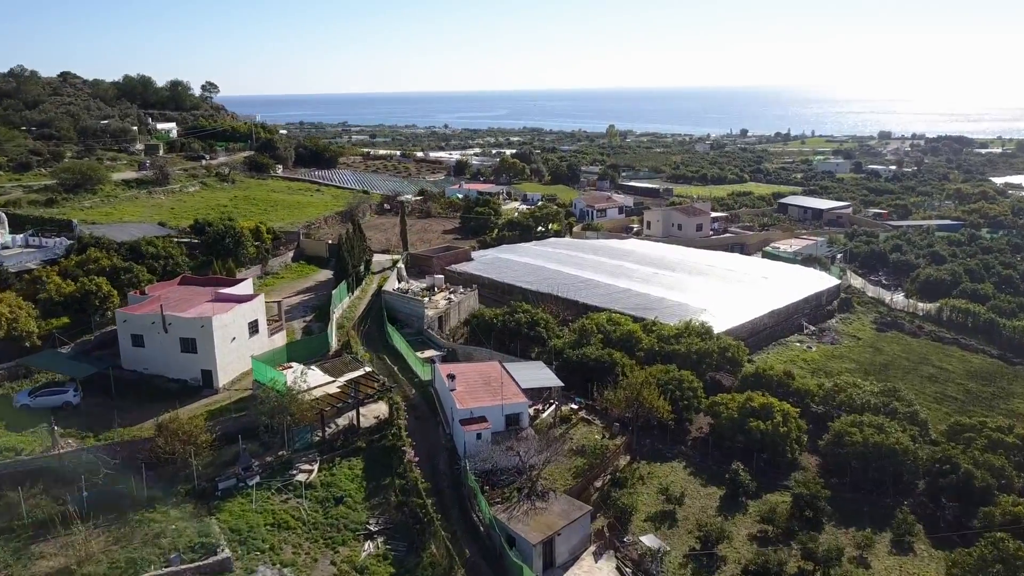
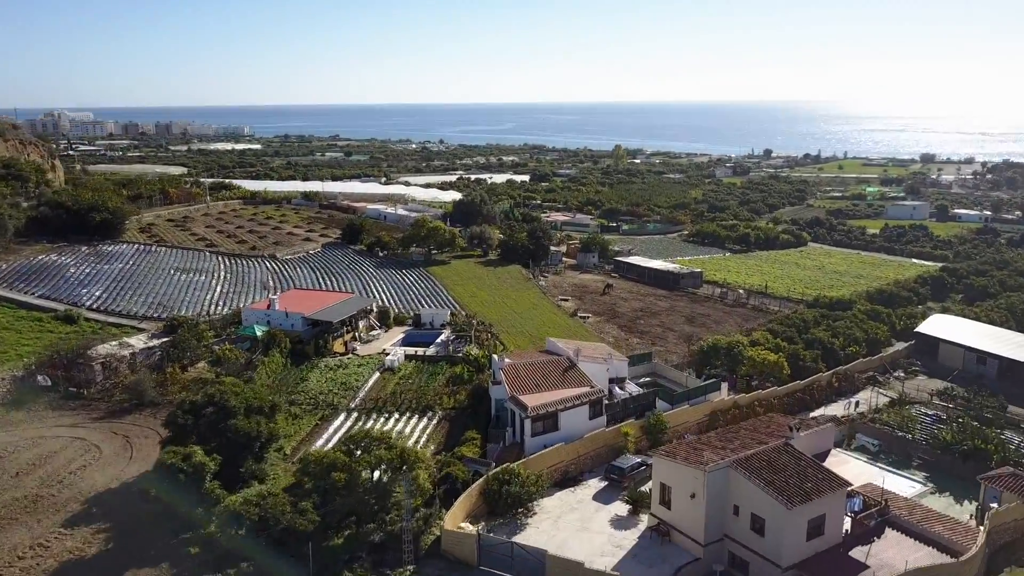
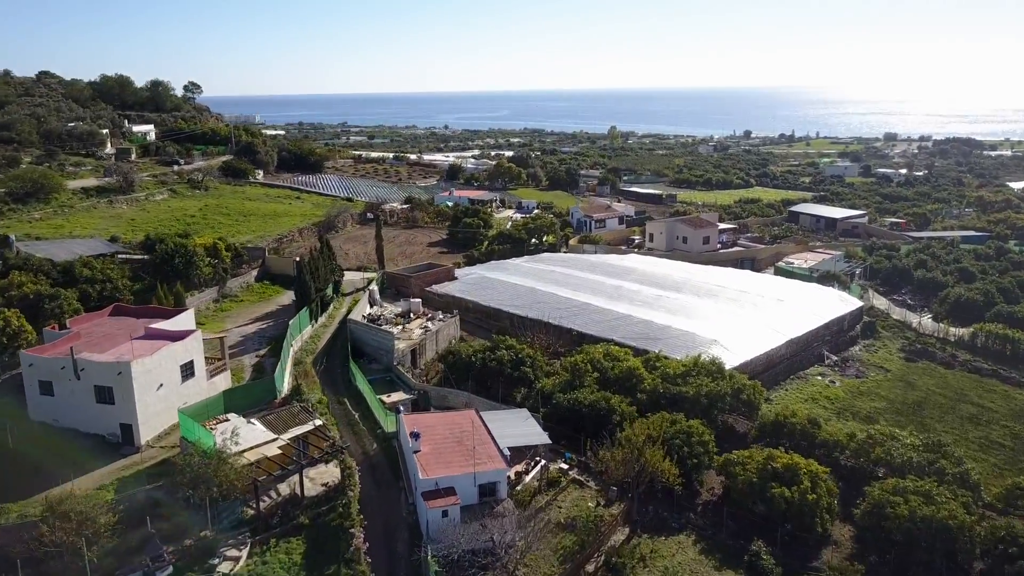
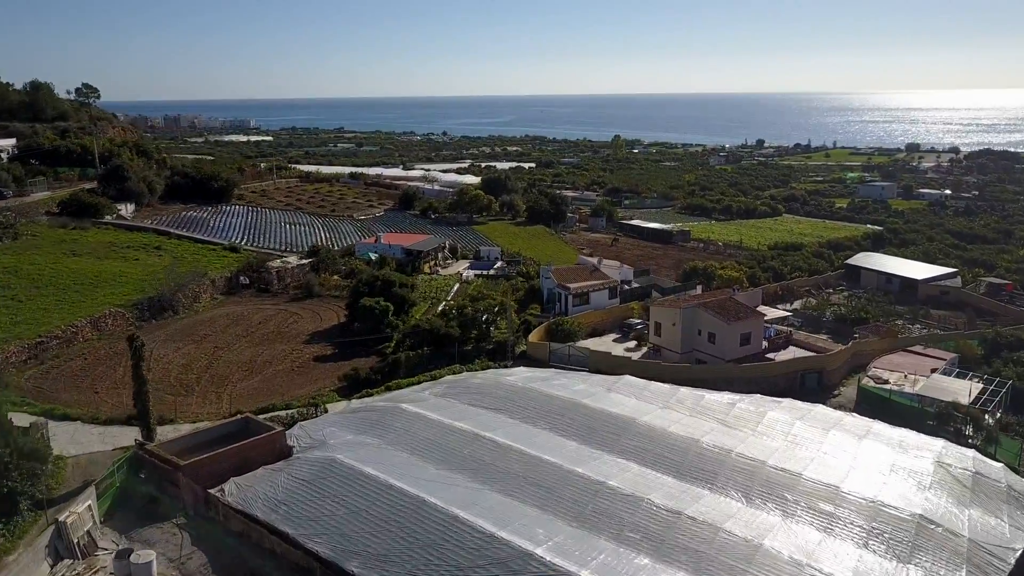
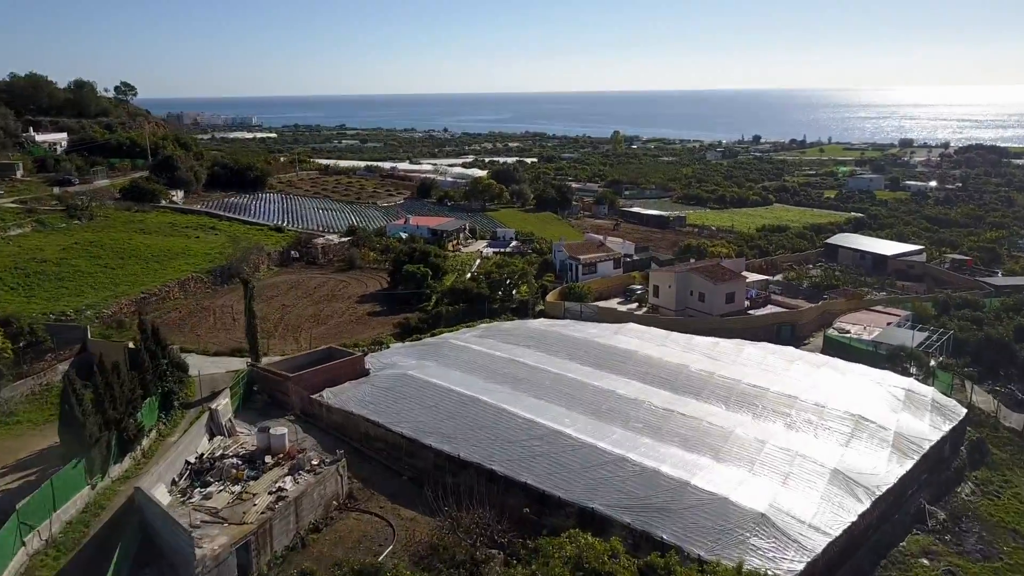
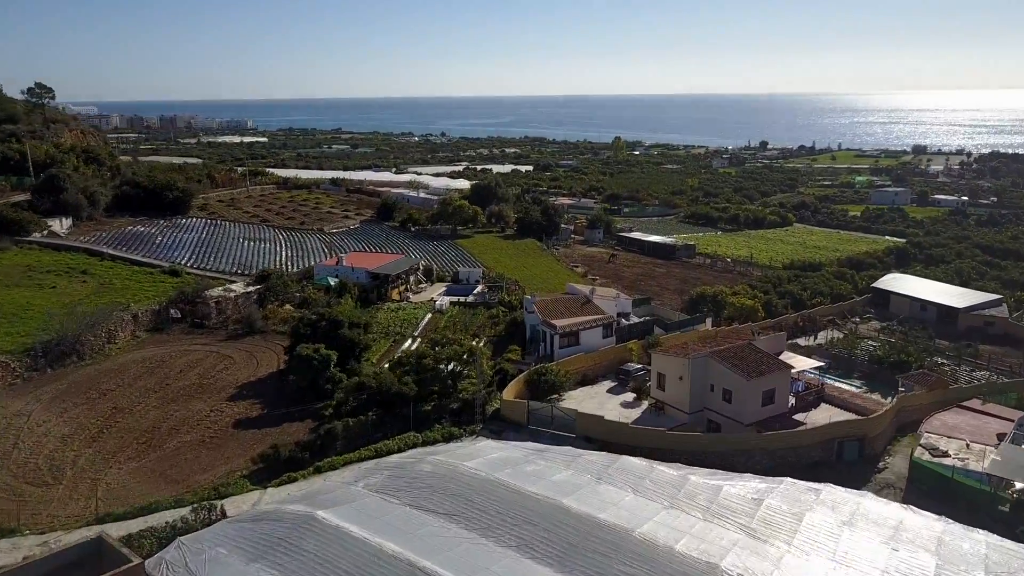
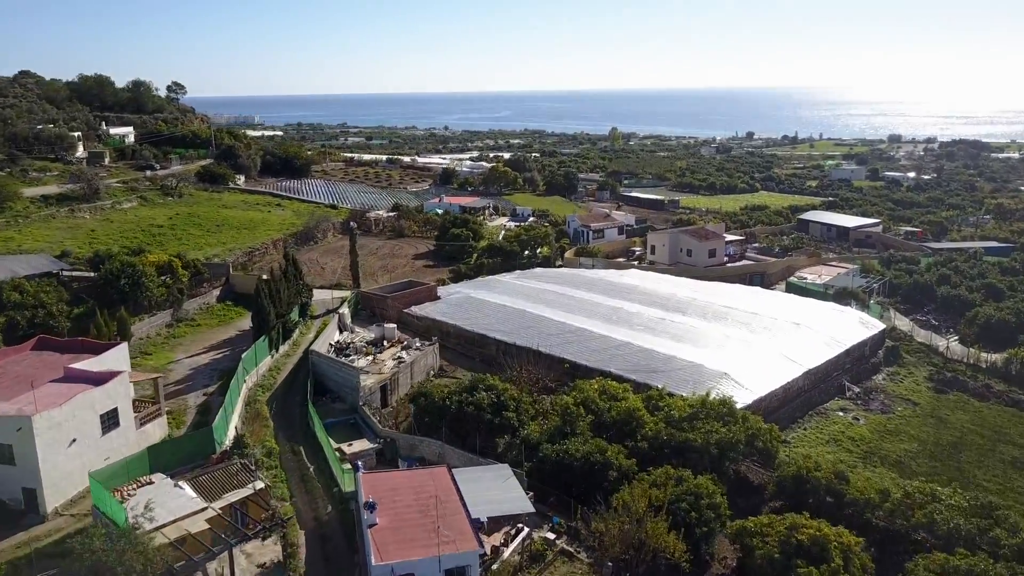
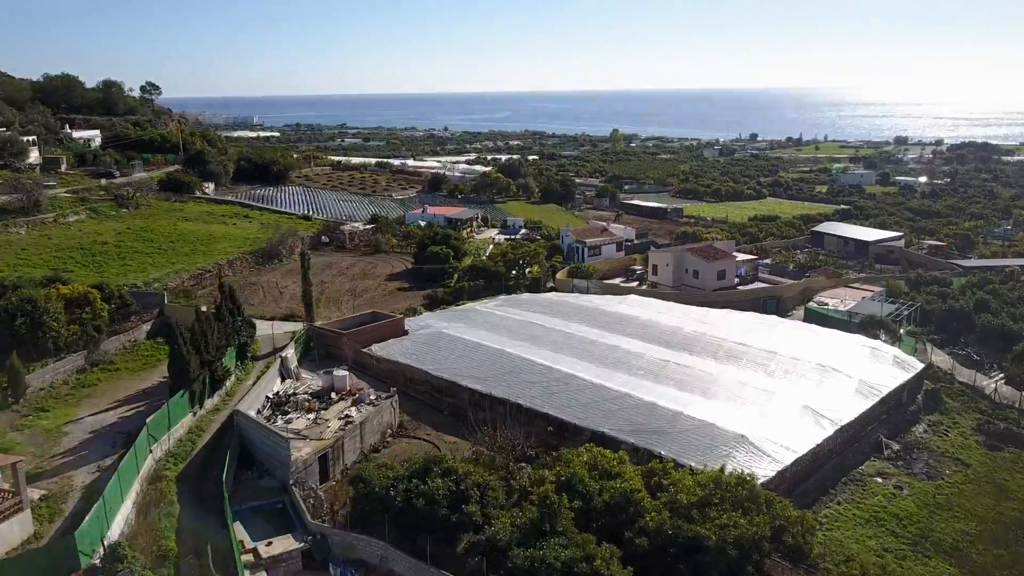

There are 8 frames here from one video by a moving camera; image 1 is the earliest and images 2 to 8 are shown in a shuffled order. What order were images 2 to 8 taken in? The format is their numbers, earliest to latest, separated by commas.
3, 7, 8, 5, 4, 6, 2
